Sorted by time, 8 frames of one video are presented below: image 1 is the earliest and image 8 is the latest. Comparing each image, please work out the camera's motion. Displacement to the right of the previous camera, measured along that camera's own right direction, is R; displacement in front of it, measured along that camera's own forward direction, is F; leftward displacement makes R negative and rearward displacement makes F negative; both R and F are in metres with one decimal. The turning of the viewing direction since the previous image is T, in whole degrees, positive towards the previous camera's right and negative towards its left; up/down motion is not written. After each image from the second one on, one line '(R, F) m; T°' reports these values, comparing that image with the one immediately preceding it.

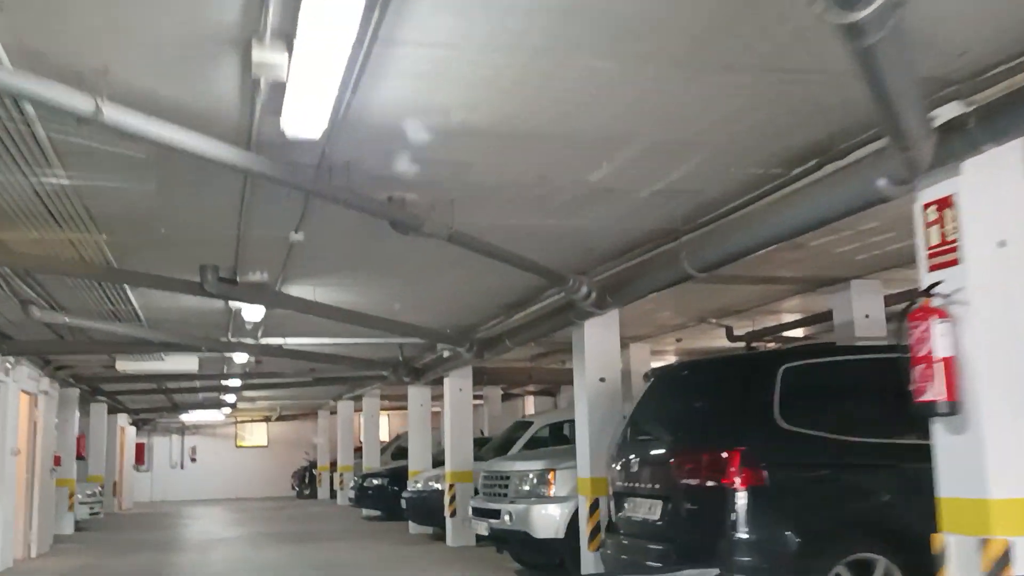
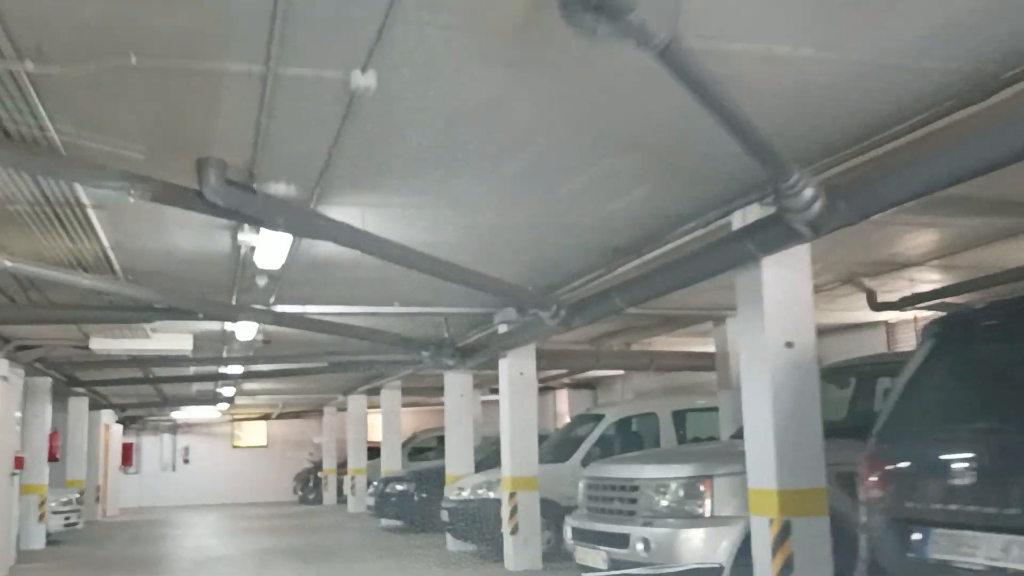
(-0.9, +2.6) m; 0°
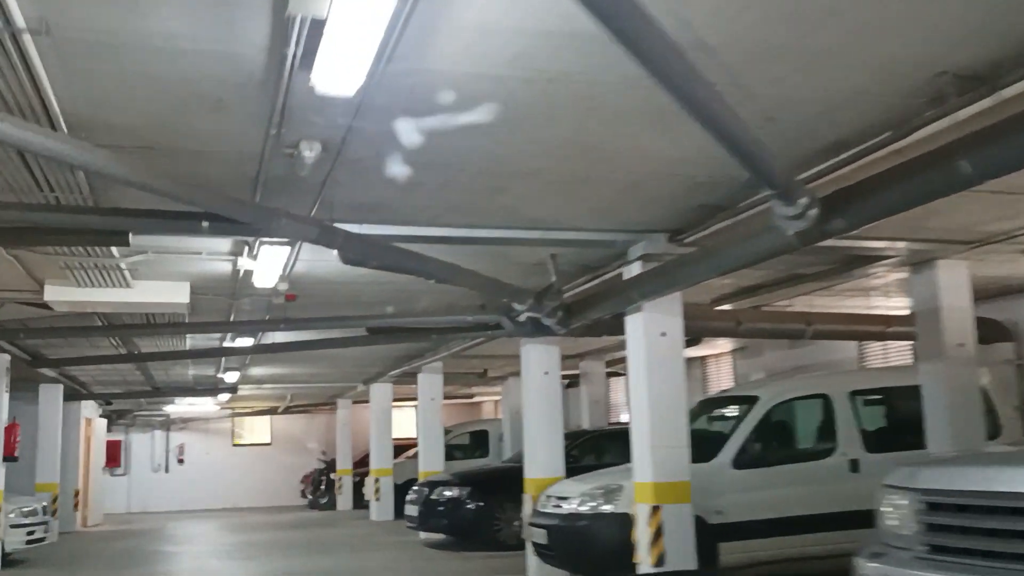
(-1.1, +3.2) m; 0°
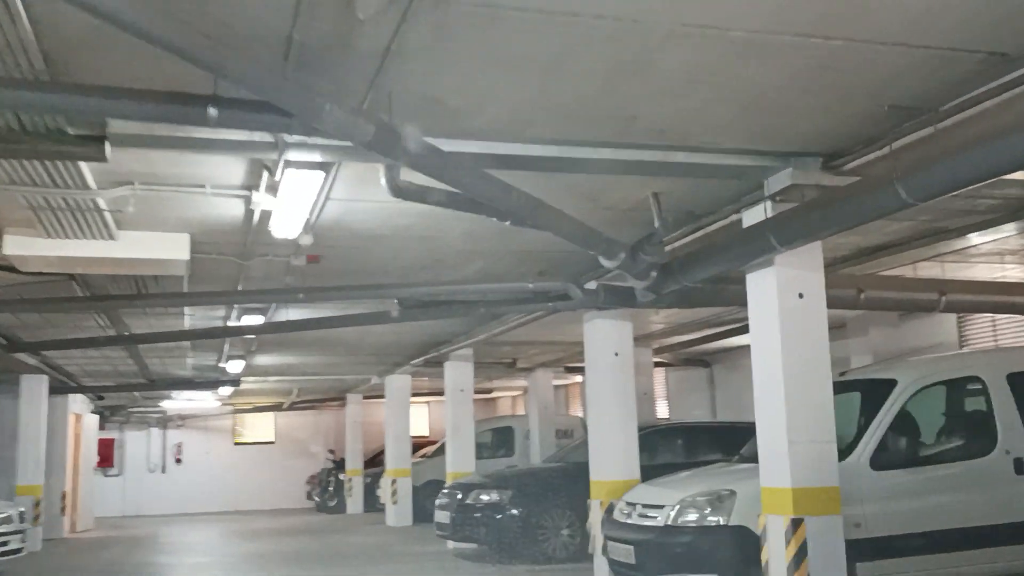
(-0.6, +1.6) m; 0°
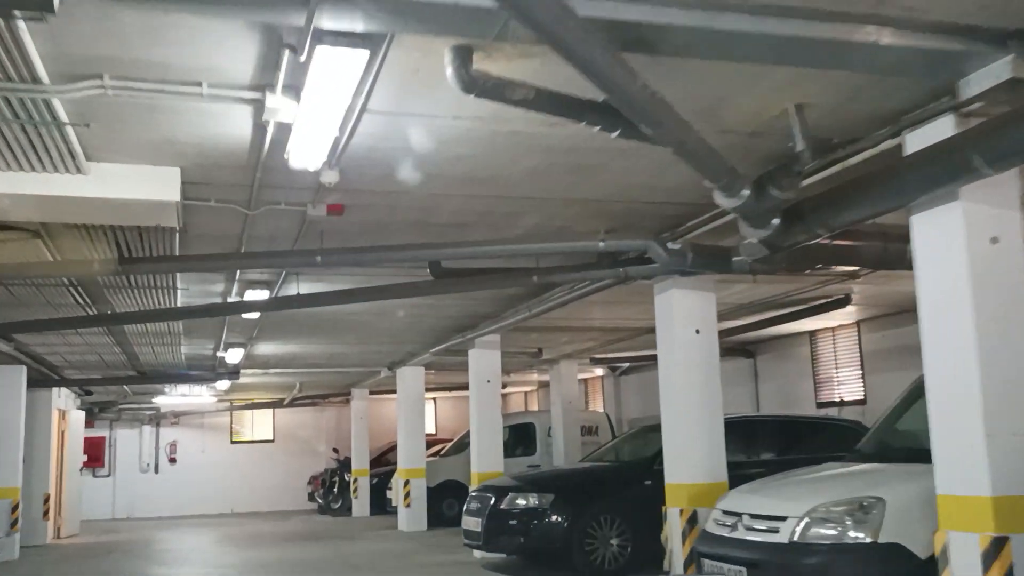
(-0.4, +1.4) m; 0°
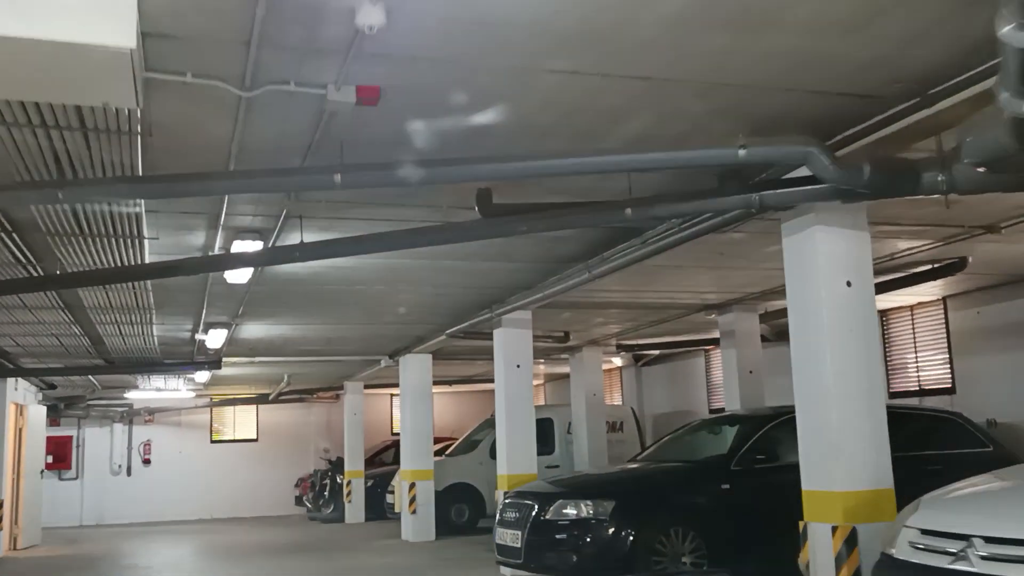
(-0.5, +1.8) m; +1°
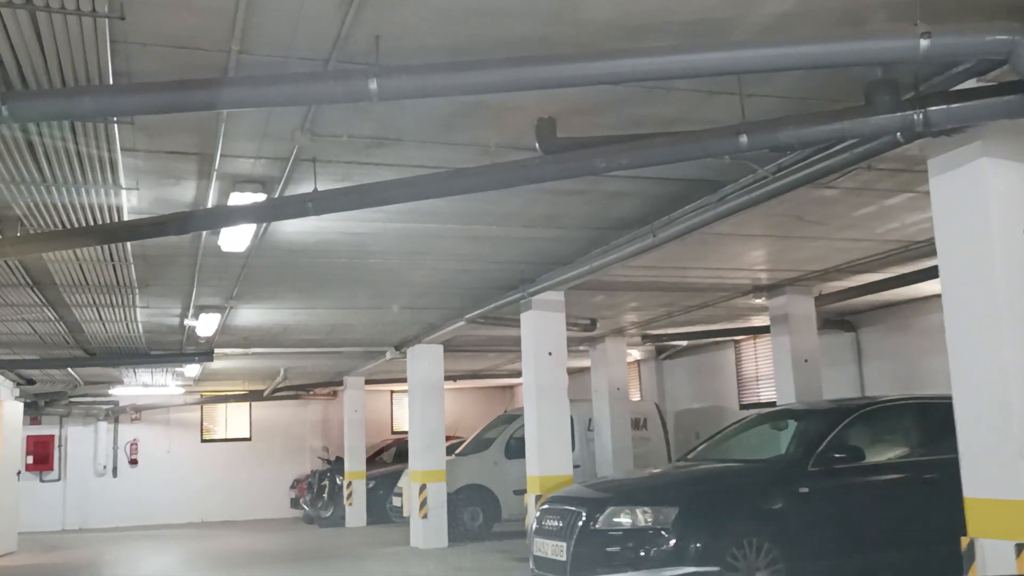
(-0.4, +1.1) m; +1°
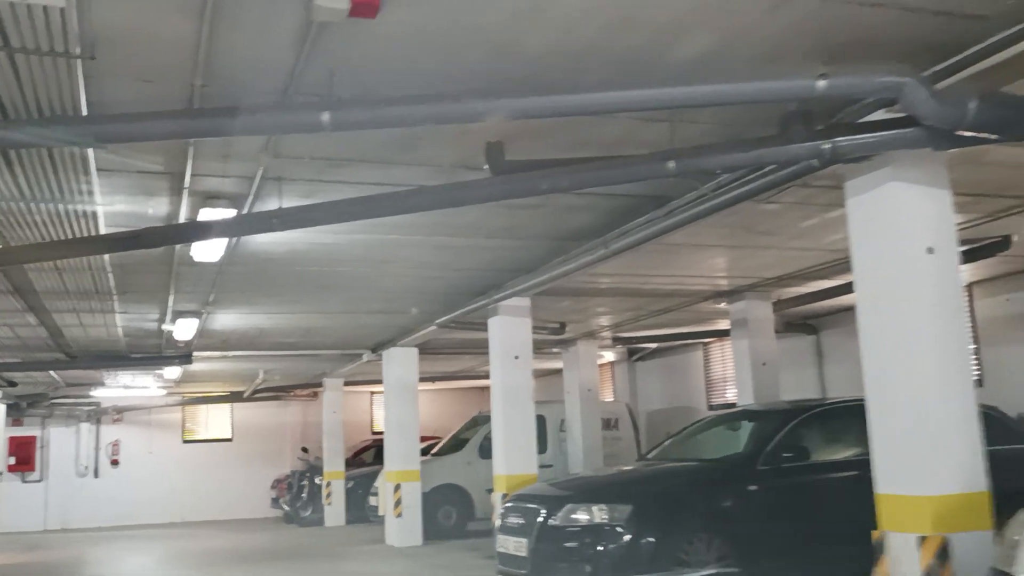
(+0.2, -0.3) m; +1°
